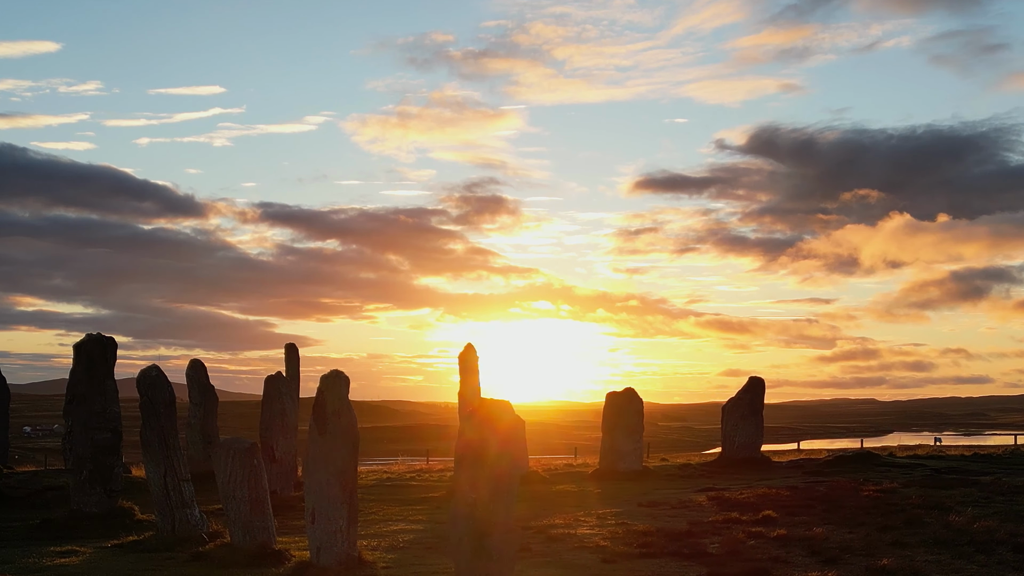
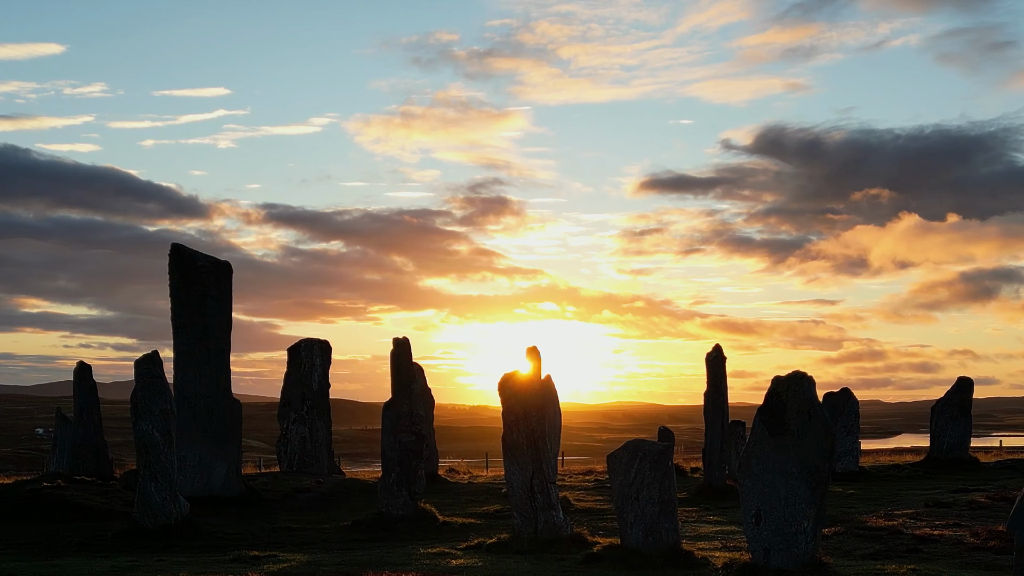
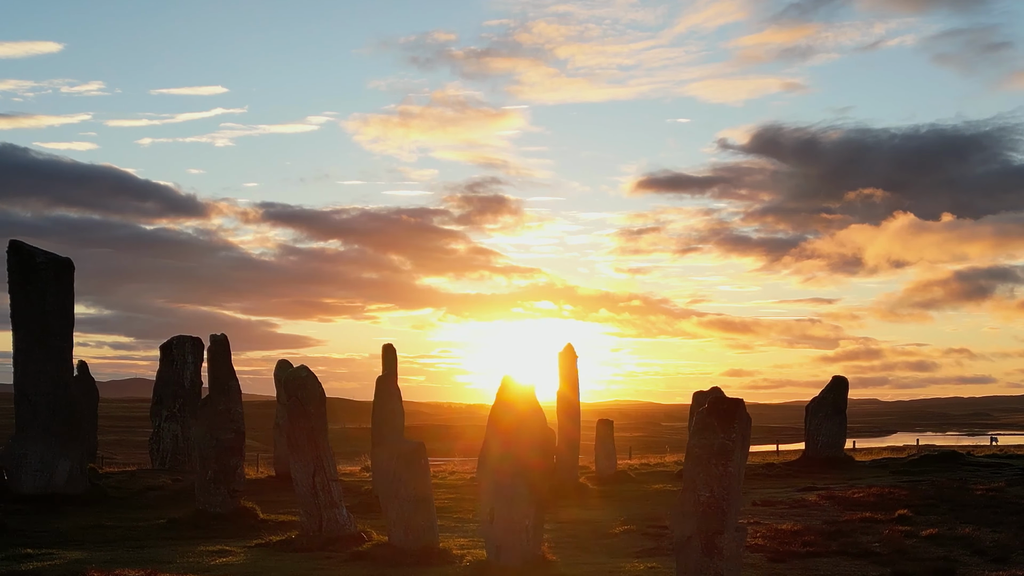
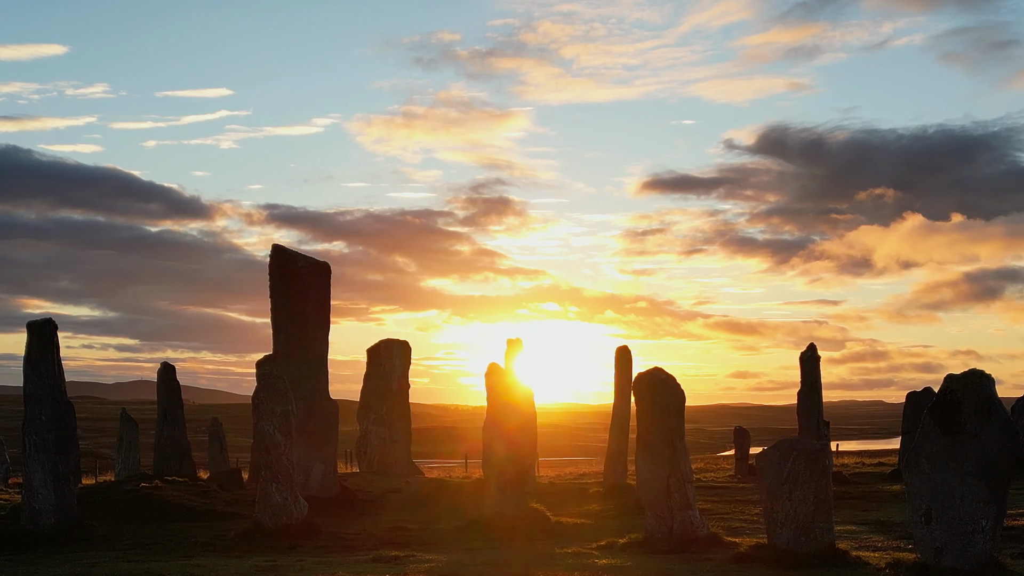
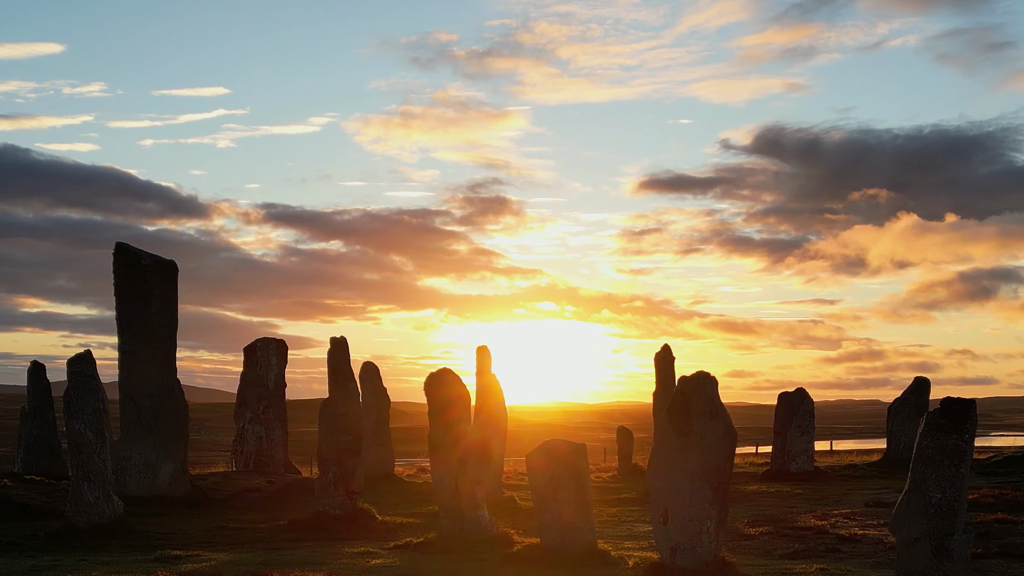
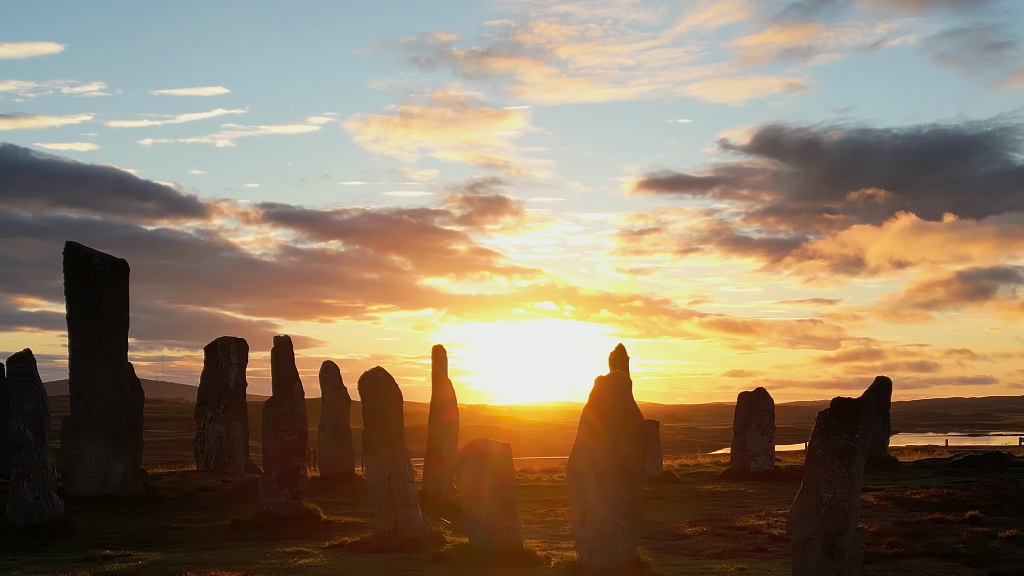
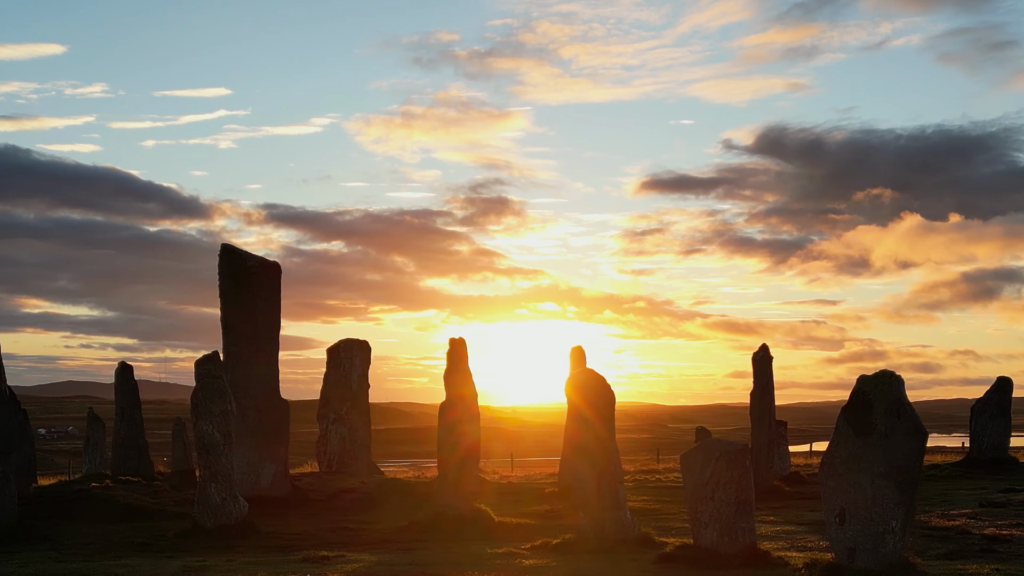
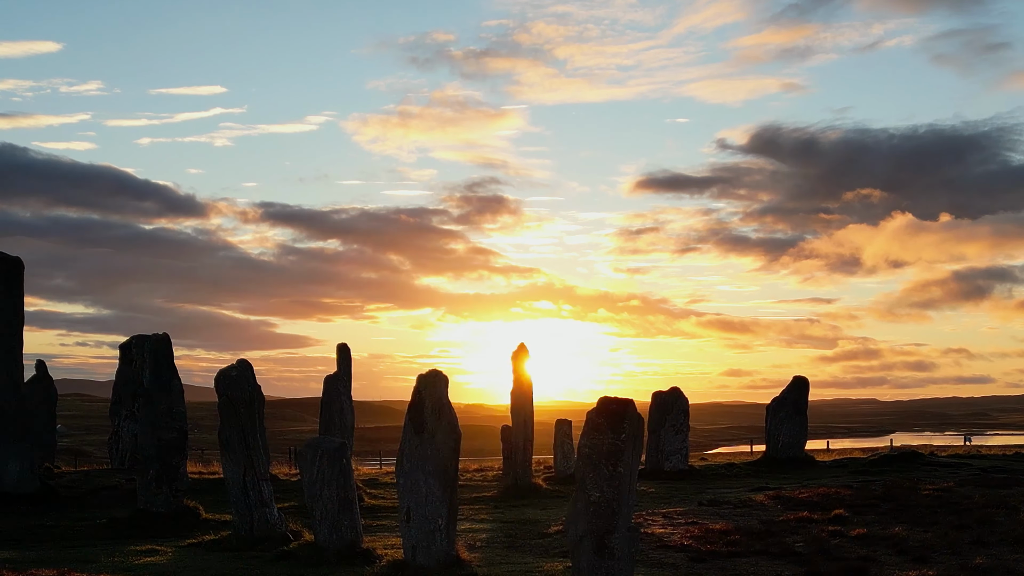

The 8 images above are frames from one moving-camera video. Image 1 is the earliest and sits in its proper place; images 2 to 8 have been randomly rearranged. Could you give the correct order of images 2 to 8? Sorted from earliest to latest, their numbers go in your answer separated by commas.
8, 3, 6, 5, 2, 7, 4
